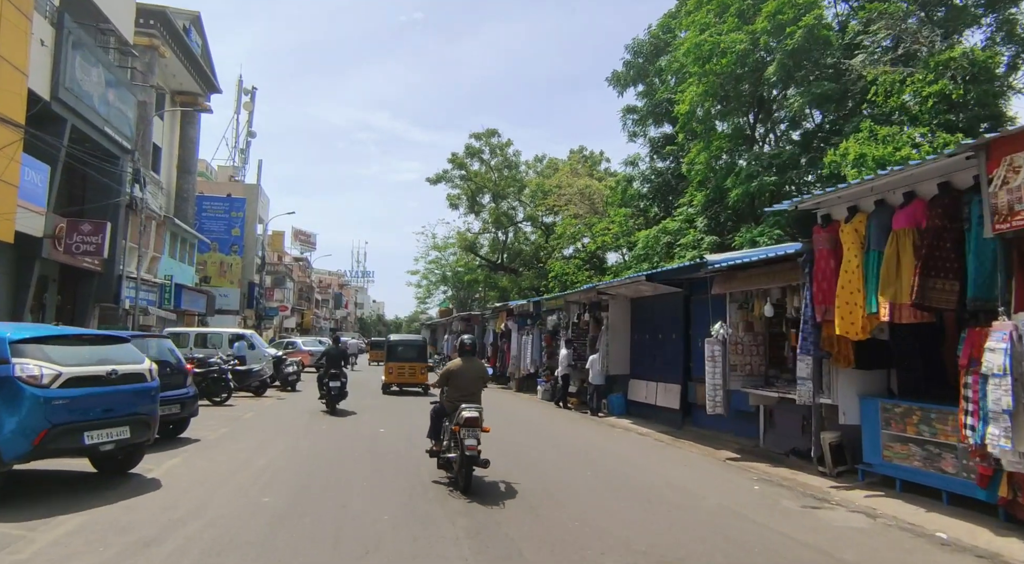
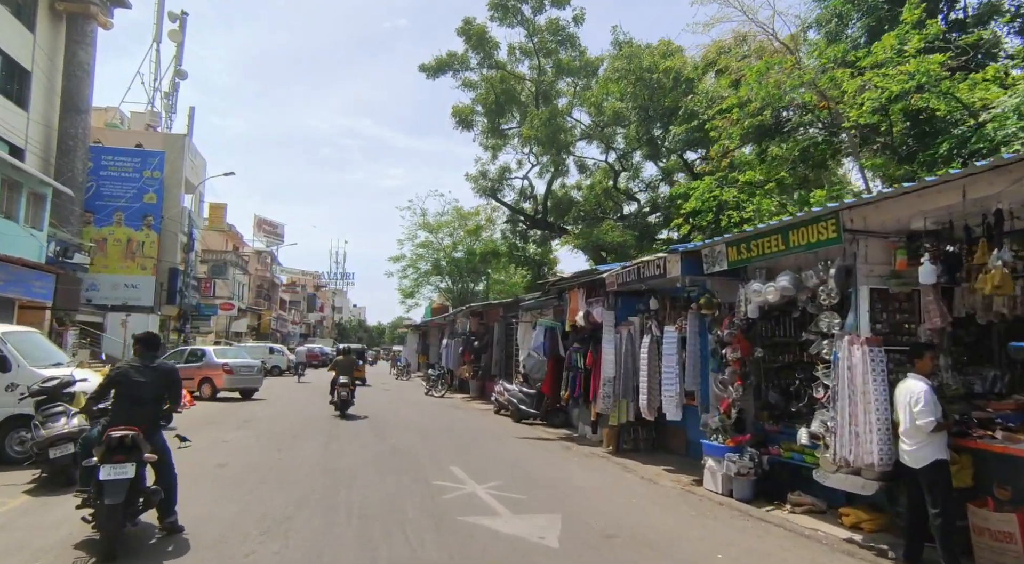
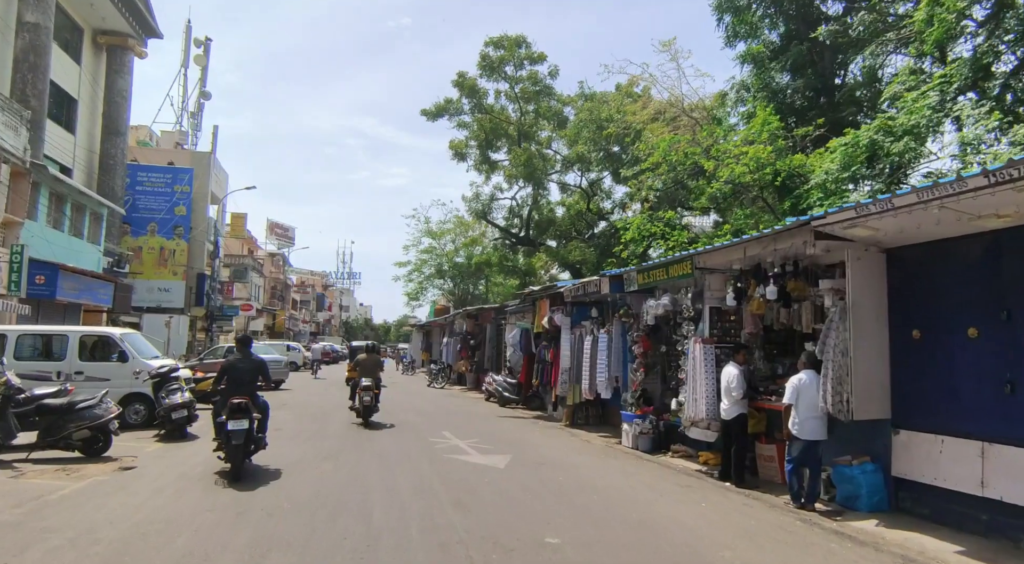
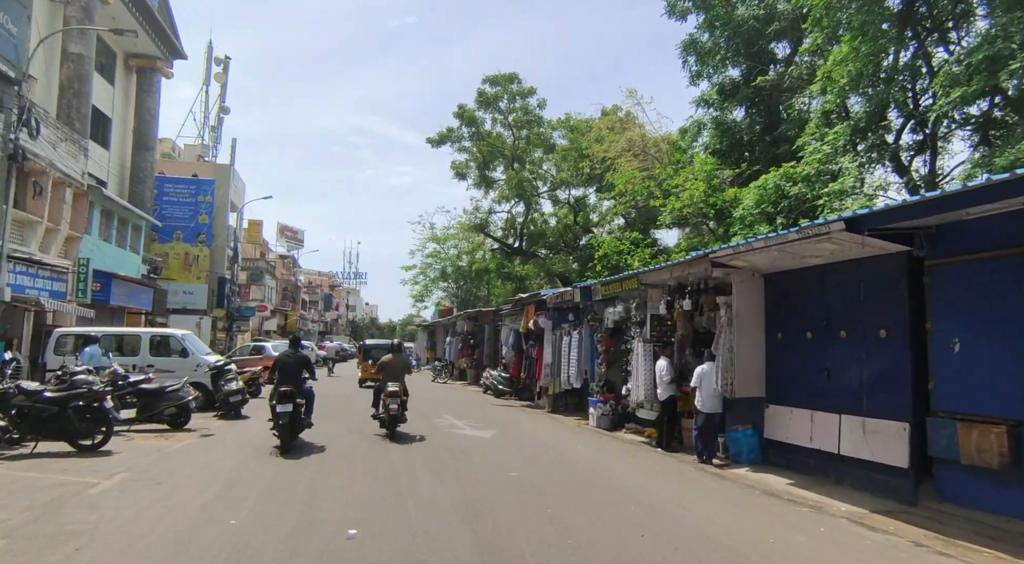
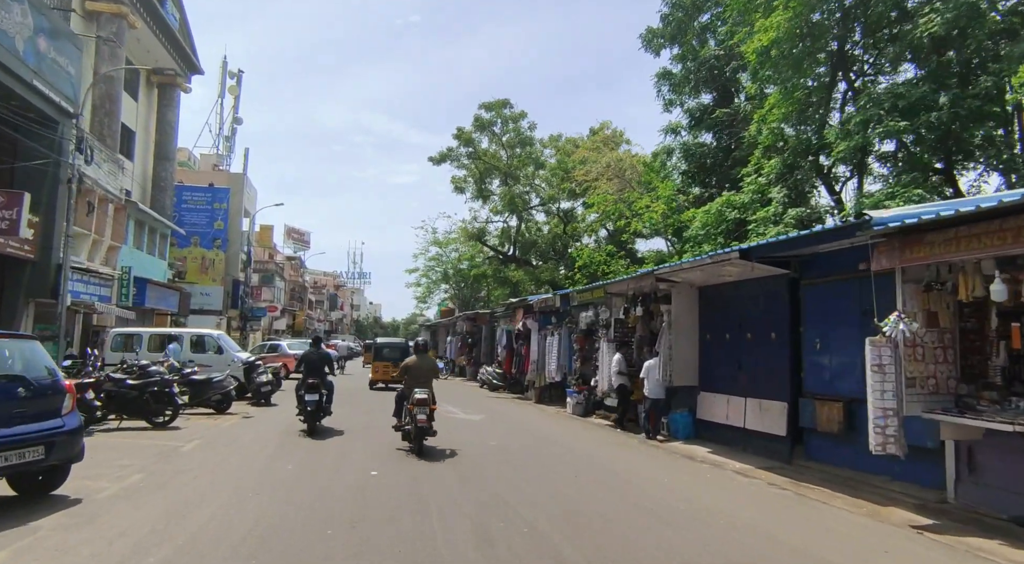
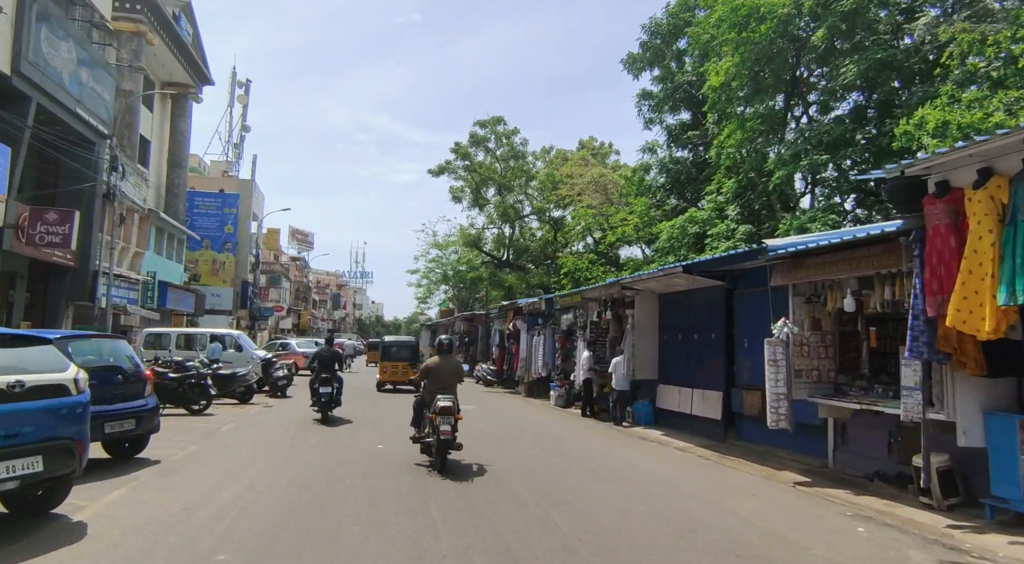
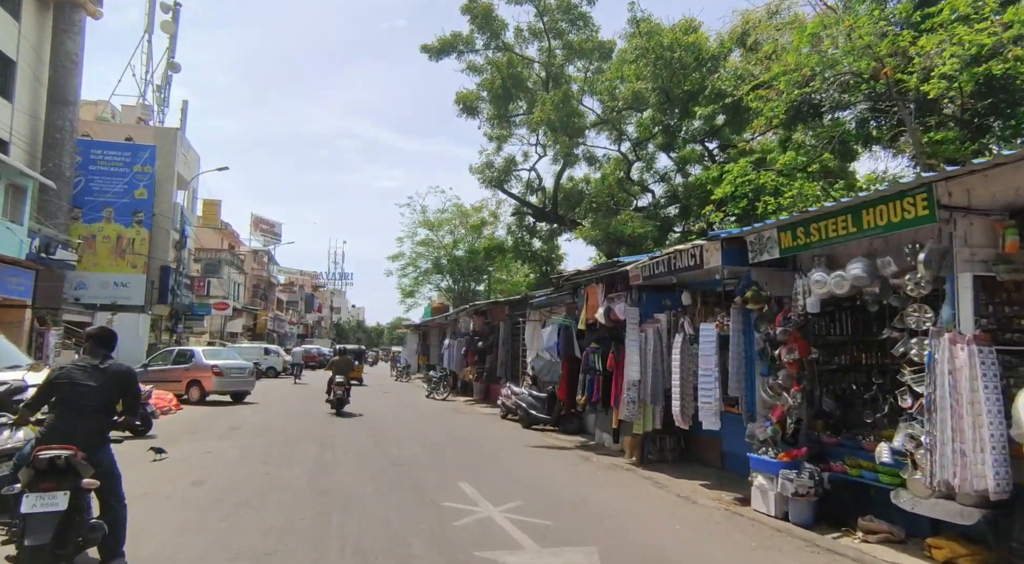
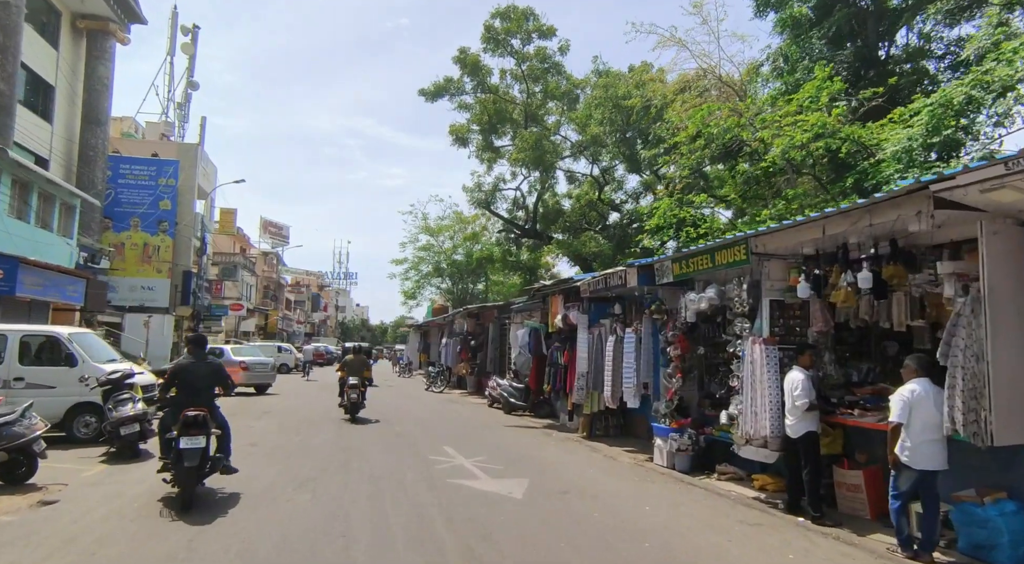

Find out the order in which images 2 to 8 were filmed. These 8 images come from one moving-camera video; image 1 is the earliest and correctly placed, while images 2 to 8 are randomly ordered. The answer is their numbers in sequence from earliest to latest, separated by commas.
6, 5, 4, 3, 8, 2, 7
